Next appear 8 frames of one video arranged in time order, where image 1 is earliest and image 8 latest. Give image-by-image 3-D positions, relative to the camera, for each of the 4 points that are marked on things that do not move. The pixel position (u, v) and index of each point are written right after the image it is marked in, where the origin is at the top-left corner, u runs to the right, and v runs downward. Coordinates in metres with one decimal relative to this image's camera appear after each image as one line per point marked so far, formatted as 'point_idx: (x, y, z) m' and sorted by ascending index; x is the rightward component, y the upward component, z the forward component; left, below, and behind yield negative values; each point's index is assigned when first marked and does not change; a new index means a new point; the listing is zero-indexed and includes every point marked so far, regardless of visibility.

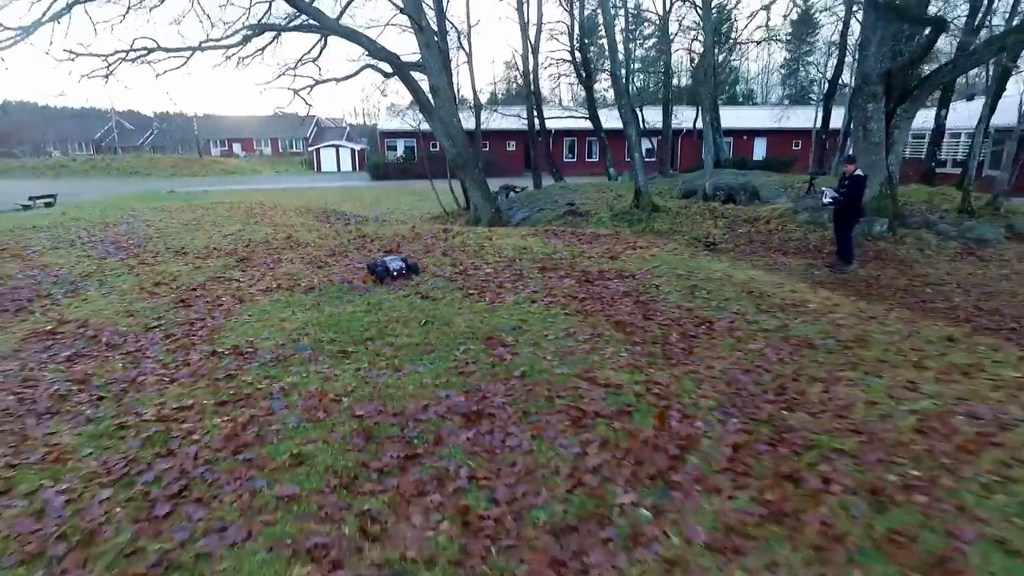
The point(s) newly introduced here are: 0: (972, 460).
0: (+1.3, -0.4, +1.7) m
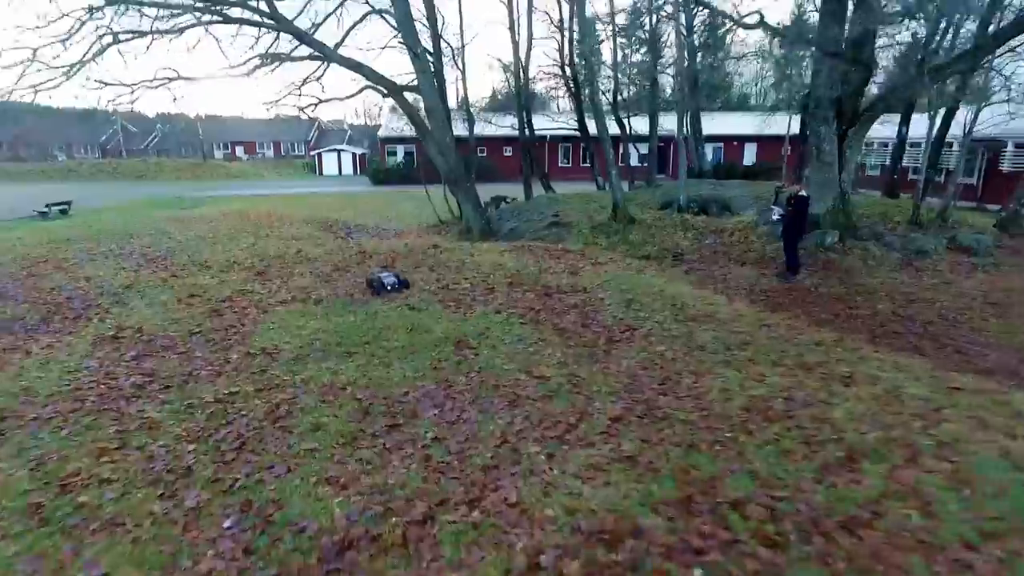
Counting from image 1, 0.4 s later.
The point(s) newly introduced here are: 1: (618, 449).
0: (+1.0, -0.5, +2.5) m
1: (+0.4, -0.6, +2.3) m
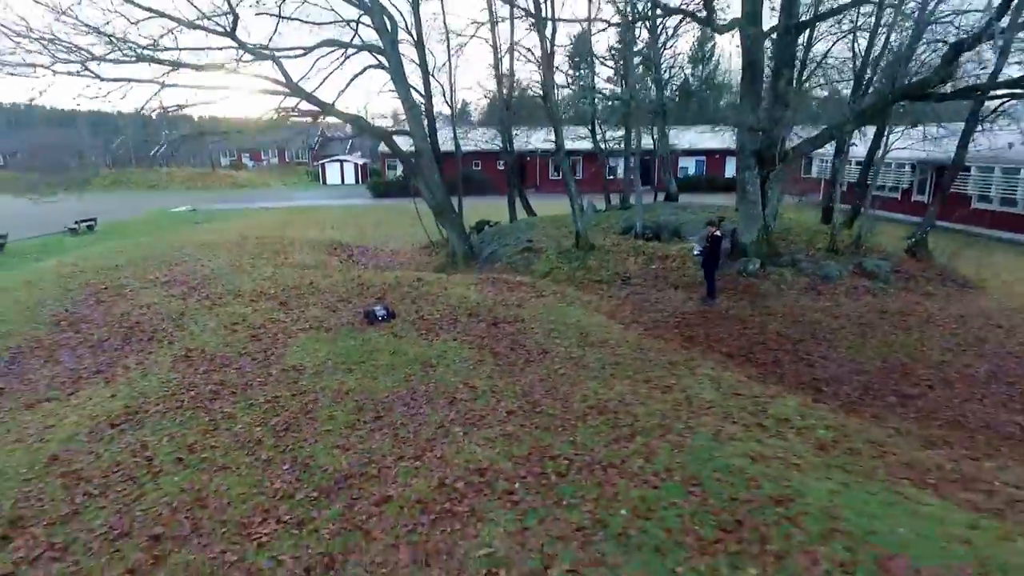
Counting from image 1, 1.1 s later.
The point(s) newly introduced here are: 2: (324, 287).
0: (+0.6, -0.9, +4.2) m
1: (-0.1, -0.9, +4.1) m
2: (-2.5, 0.0, +8.3) m
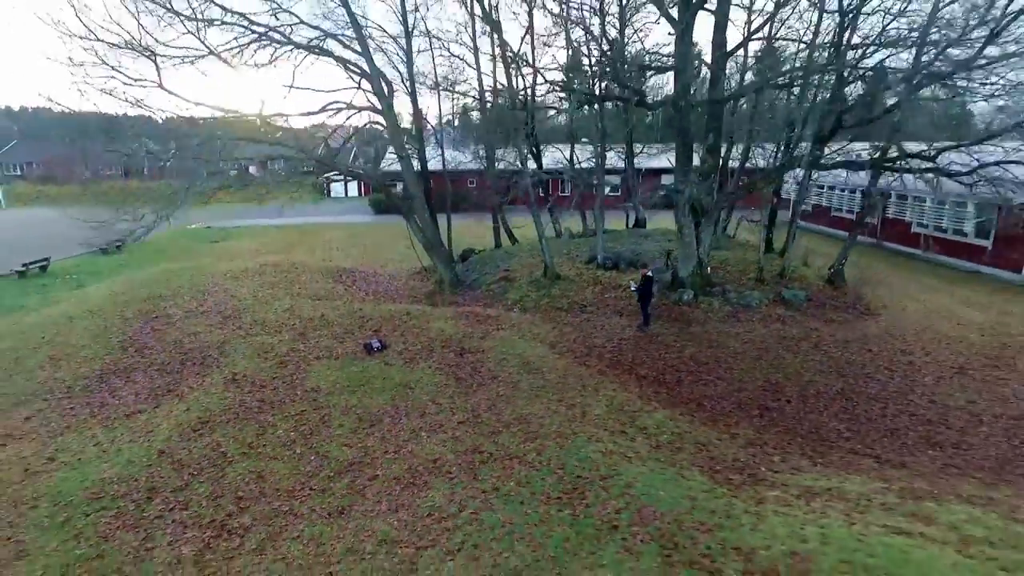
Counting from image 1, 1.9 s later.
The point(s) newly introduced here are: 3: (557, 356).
0: (+0.1, -1.4, +6.4) m
1: (-0.6, -1.5, +6.2) m
2: (-3.0, -0.5, +10.5) m
3: (+0.6, -1.0, +8.7) m
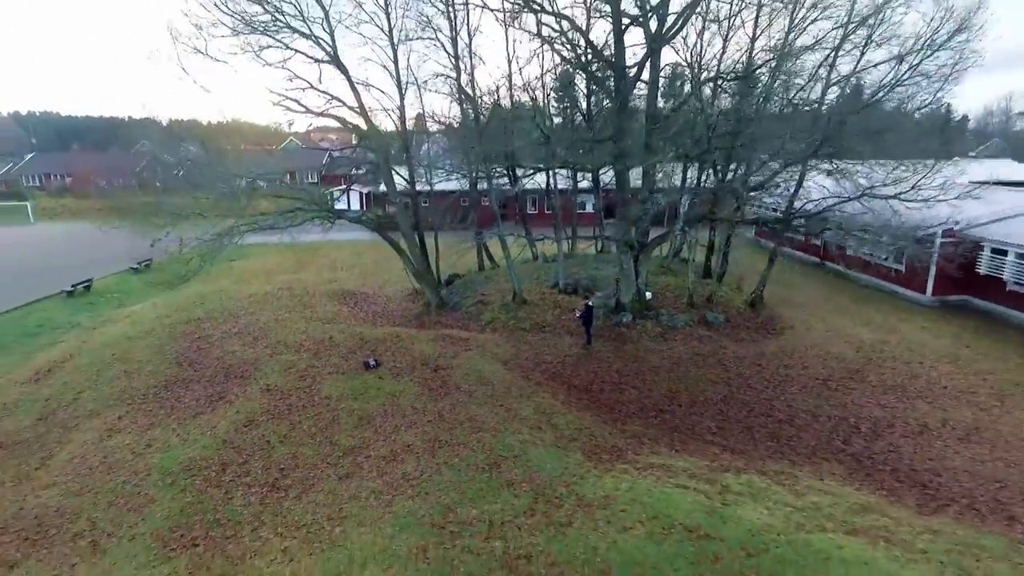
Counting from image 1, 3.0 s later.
0: (-0.7, -2.0, +9.3) m
1: (-1.3, -2.1, +9.1) m
2: (-3.7, -1.1, +13.4) m
3: (-0.1, -1.6, +11.6) m
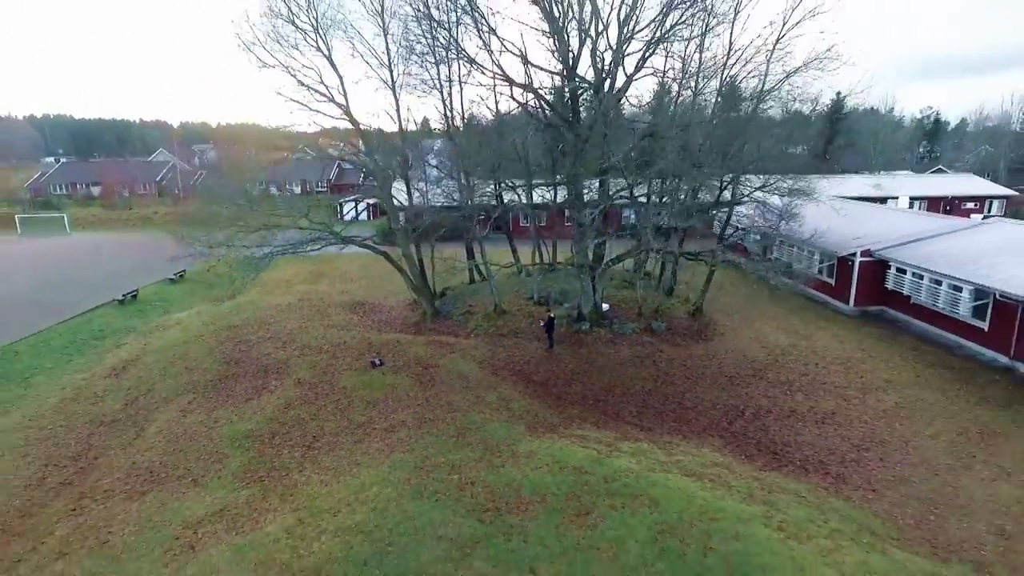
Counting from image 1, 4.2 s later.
0: (-1.3, -2.4, +12.8) m
1: (-2.0, -2.5, +12.6) m
2: (-4.4, -1.5, +16.9) m
3: (-0.8, -2.0, +15.1) m
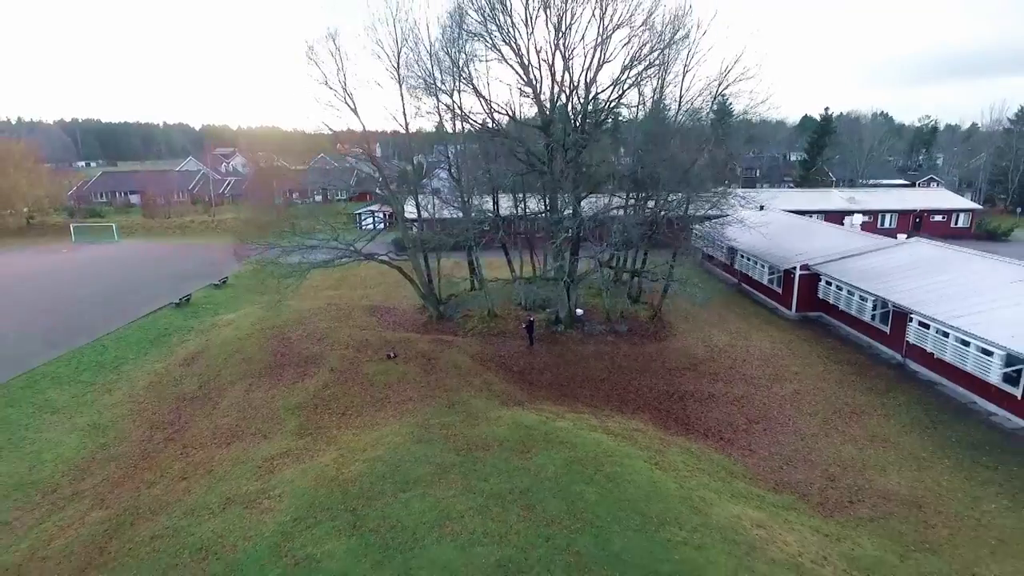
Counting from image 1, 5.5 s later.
0: (-1.9, -2.7, +17.1) m
1: (-2.6, -2.8, +17.0) m
2: (-4.8, -1.8, +21.3) m
3: (-1.2, -2.3, +19.4) m
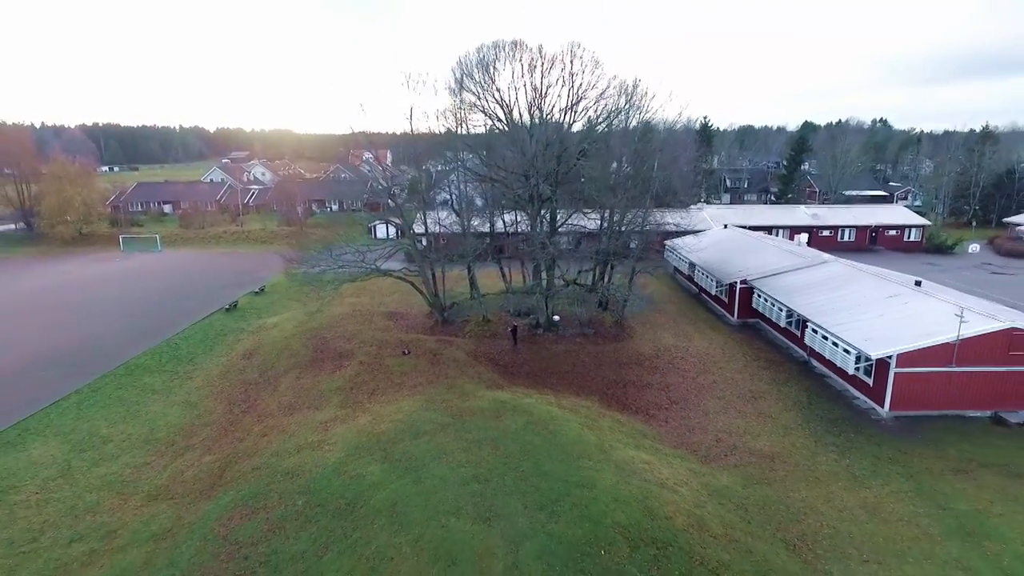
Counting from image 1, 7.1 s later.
0: (-2.5, -3.3, +23.0) m
1: (-3.2, -3.3, +22.8) m
2: (-5.4, -2.3, +27.2) m
3: (-1.8, -2.8, +25.2) m
